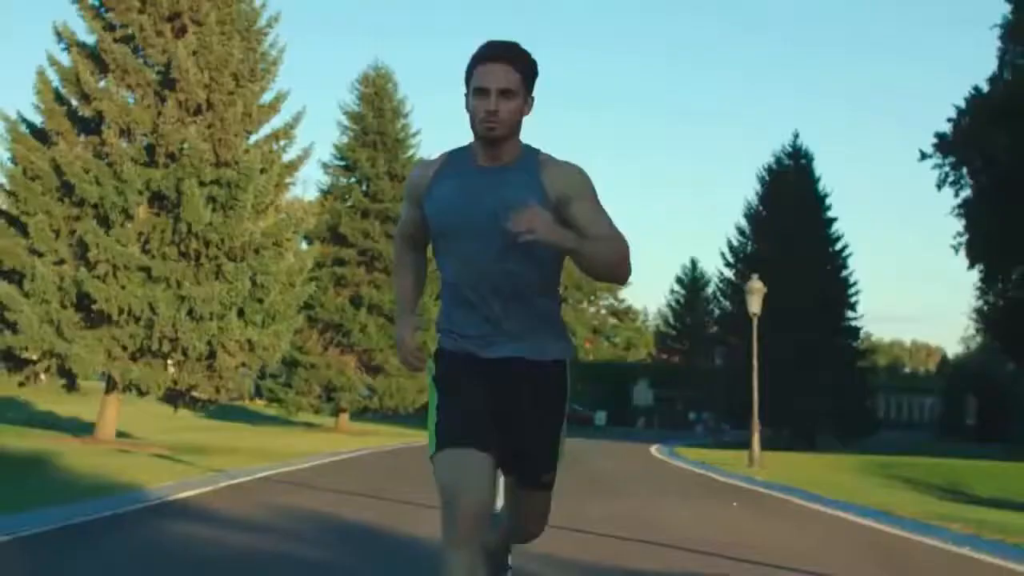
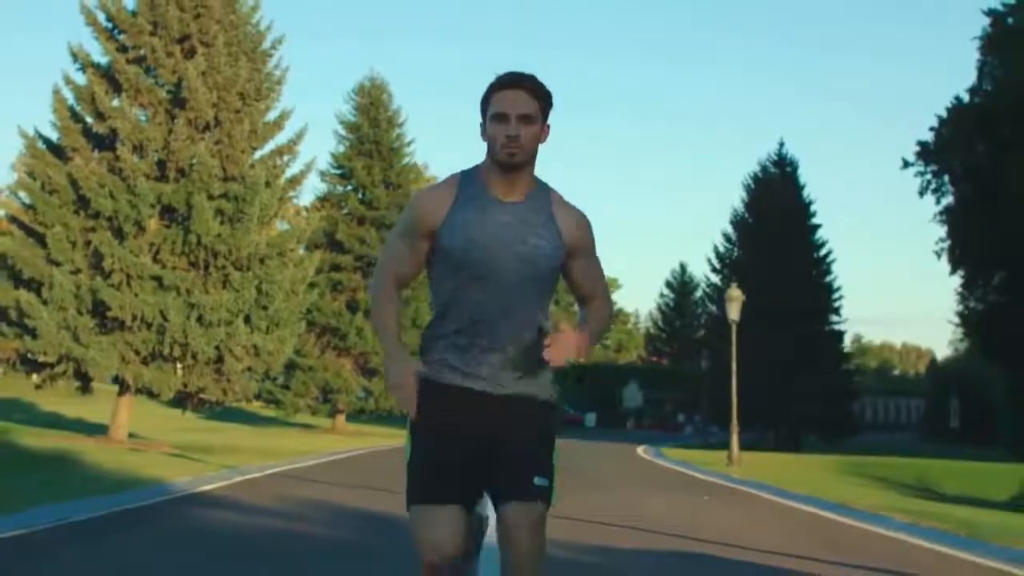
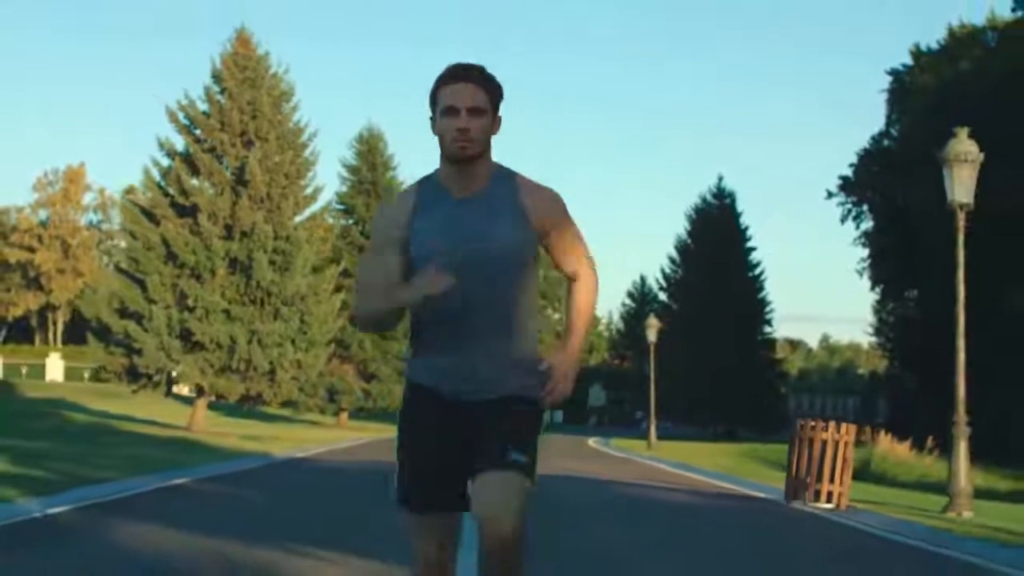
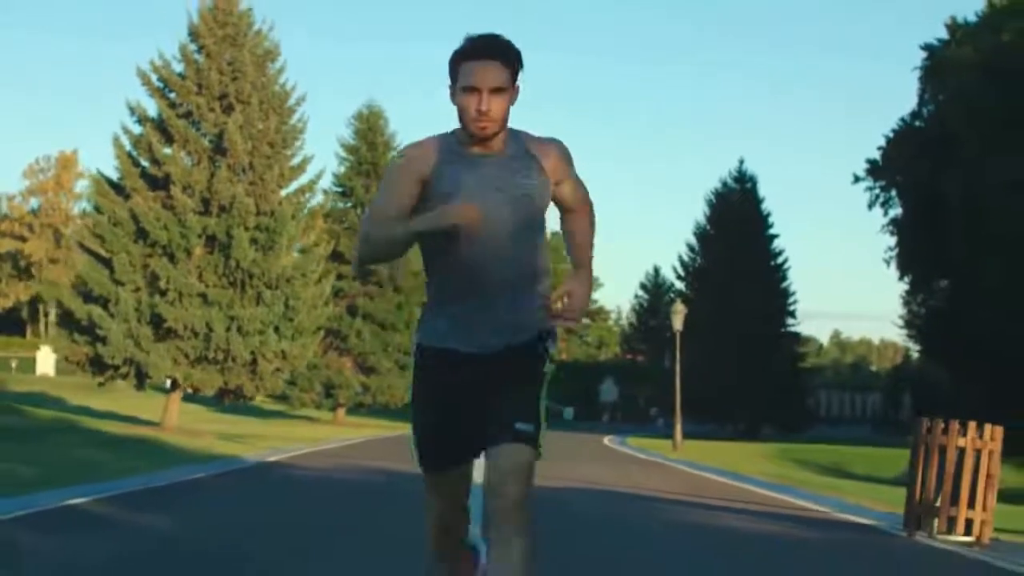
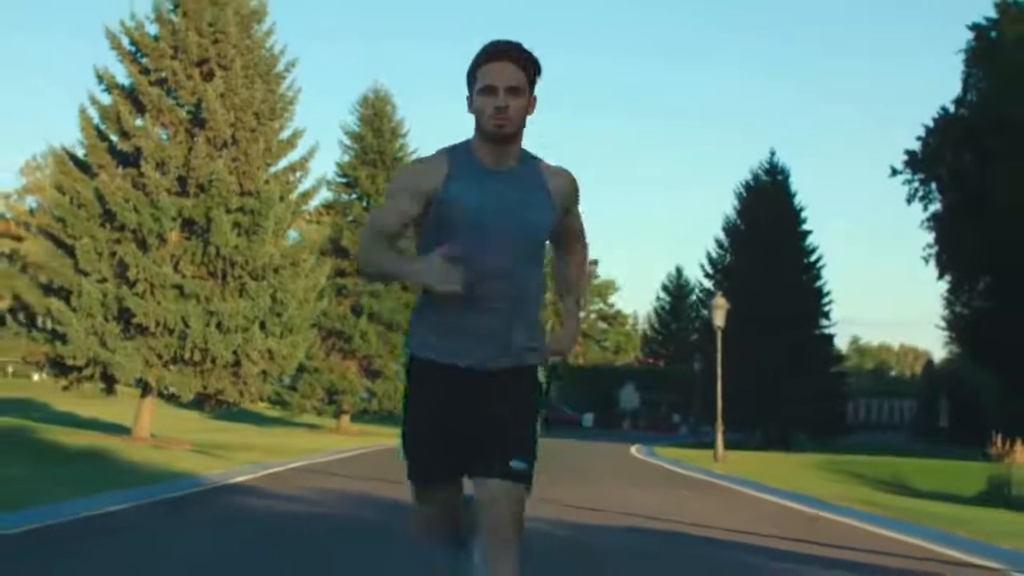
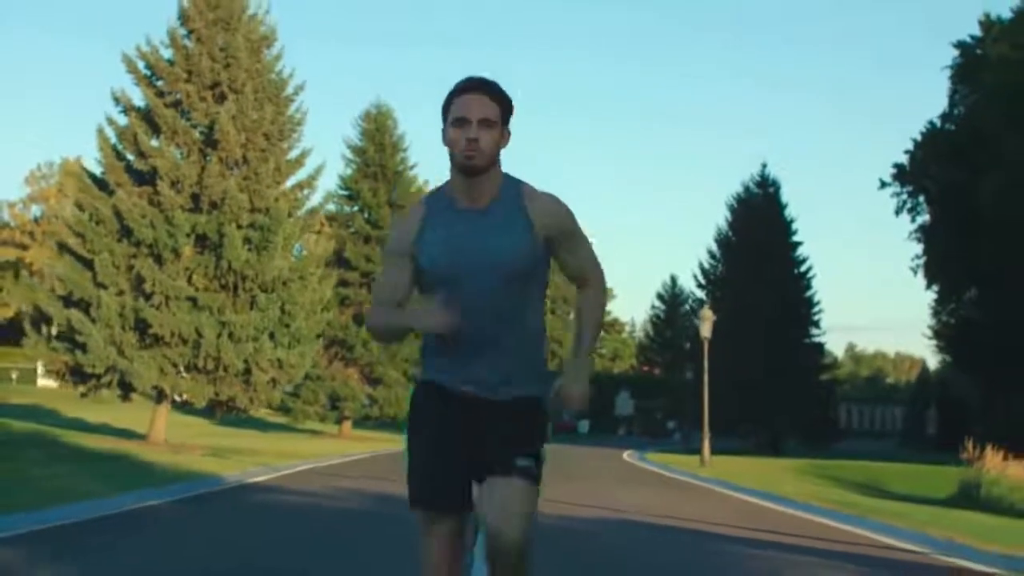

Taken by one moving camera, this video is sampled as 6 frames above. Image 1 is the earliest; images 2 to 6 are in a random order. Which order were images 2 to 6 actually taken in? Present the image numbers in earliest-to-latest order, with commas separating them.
2, 5, 6, 4, 3
